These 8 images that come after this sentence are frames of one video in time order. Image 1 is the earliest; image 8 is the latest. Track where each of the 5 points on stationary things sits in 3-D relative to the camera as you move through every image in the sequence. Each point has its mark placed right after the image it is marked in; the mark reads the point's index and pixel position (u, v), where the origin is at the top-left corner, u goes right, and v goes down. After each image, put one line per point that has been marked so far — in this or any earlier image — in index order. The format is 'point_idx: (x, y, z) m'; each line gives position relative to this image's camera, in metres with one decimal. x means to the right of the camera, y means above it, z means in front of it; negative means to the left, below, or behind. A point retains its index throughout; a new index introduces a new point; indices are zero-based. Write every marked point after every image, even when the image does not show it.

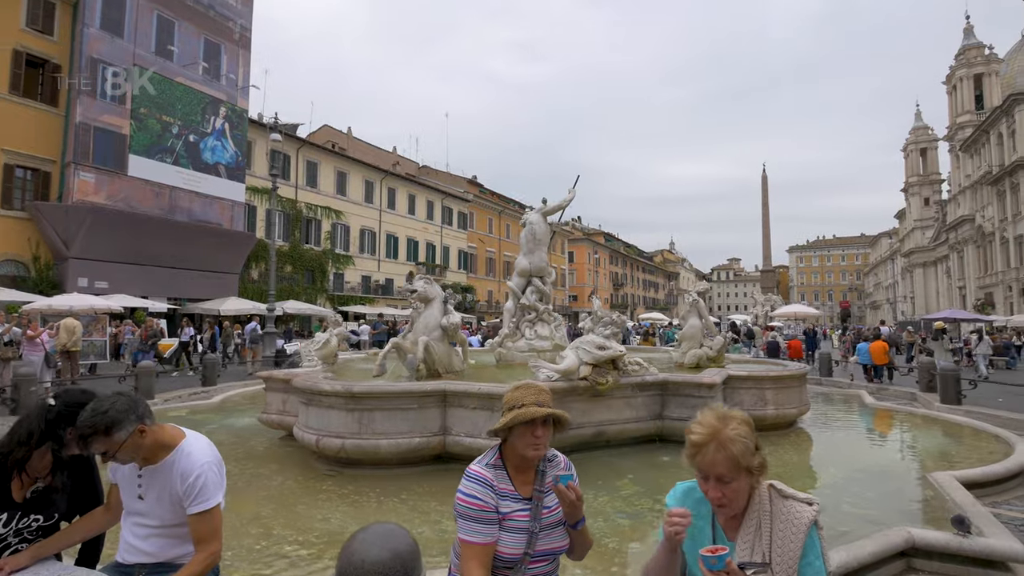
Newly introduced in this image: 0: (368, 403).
0: (-1.4, -1.2, +5.9) m
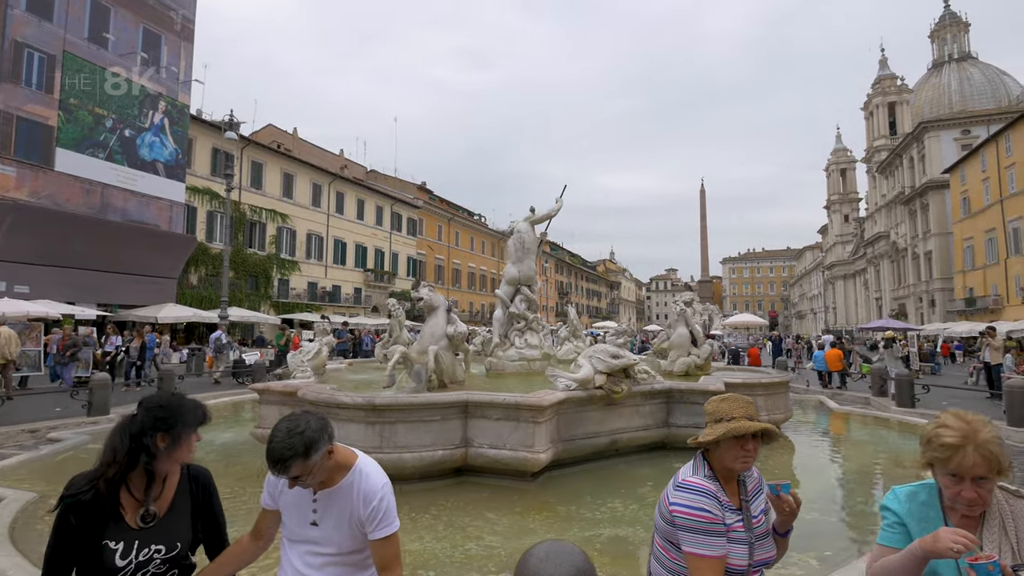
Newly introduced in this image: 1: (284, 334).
0: (-1.2, -1.2, +5.7) m
1: (-5.6, -1.1, +14.2) m
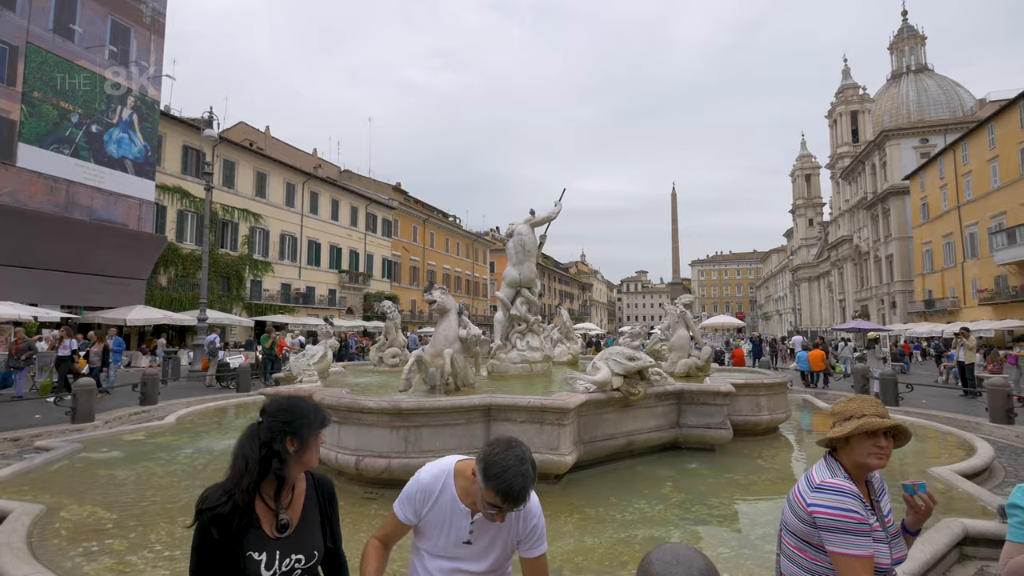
0: (-0.9, -1.3, +5.6) m
1: (-5.8, -1.2, +13.9) m
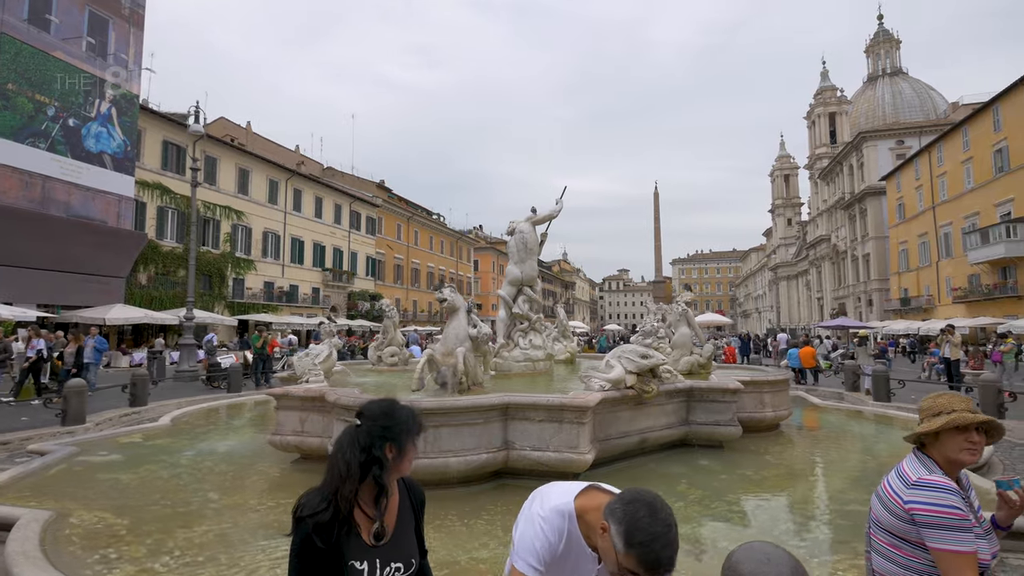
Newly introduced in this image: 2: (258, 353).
0: (-0.7, -1.2, +5.5) m
1: (-5.9, -1.1, +13.6) m
2: (-5.9, -1.5, +13.5) m
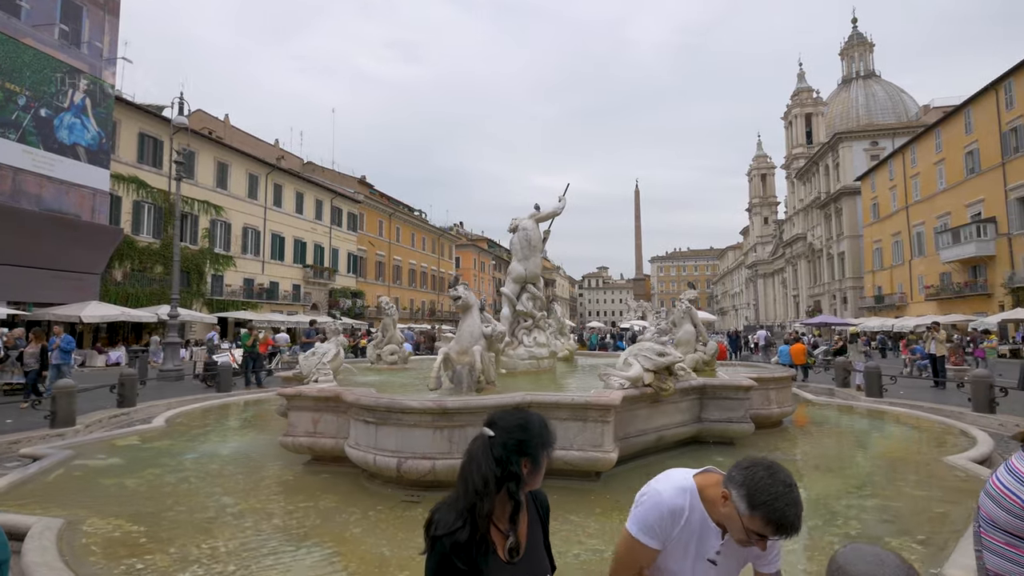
0: (-0.5, -1.2, +5.4) m
1: (-6.0, -1.1, +13.3) m
2: (-6.0, -1.4, +13.2) m
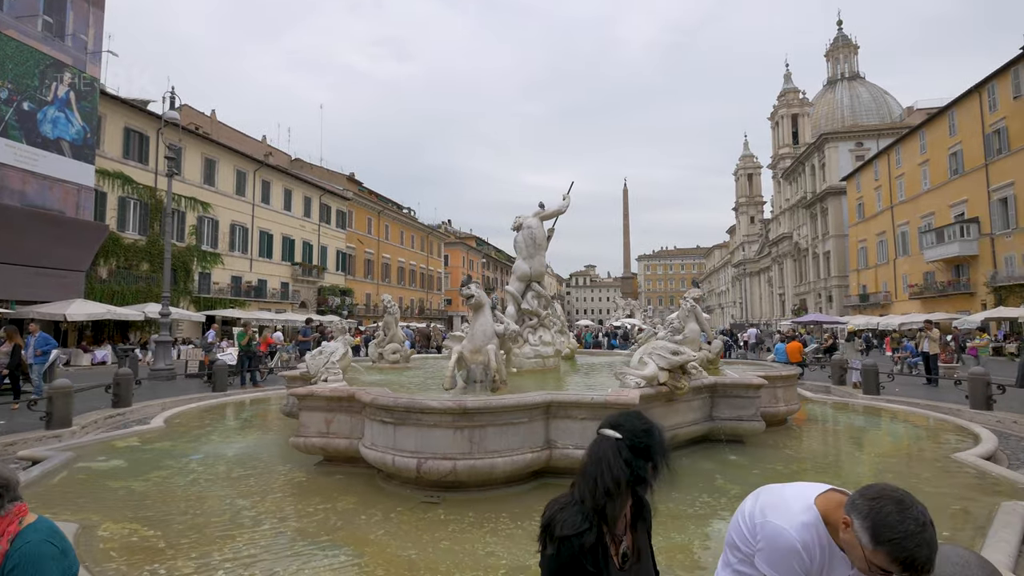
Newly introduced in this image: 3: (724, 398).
0: (-0.3, -1.2, +5.4) m
1: (-6.0, -1.0, +13.1) m
2: (-6.0, -1.4, +13.0) m
3: (+2.7, -1.4, +7.4) m
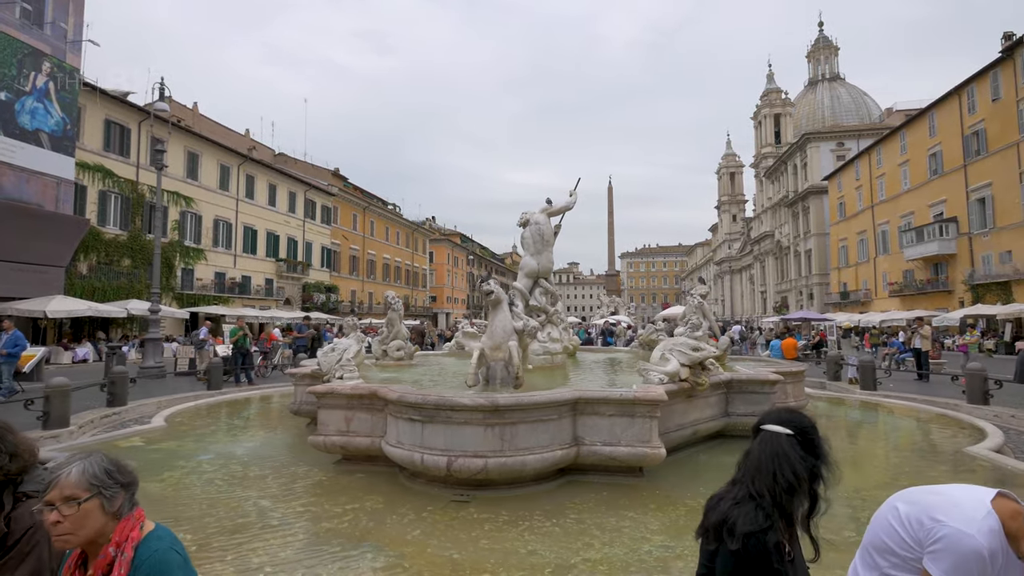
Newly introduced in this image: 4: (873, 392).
0: (0.0, -1.2, +5.3) m
1: (-6.0, -0.9, +12.8) m
2: (-6.0, -1.3, +12.8) m
3: (+2.9, -1.3, +7.4) m
4: (+7.3, -2.1, +11.9) m
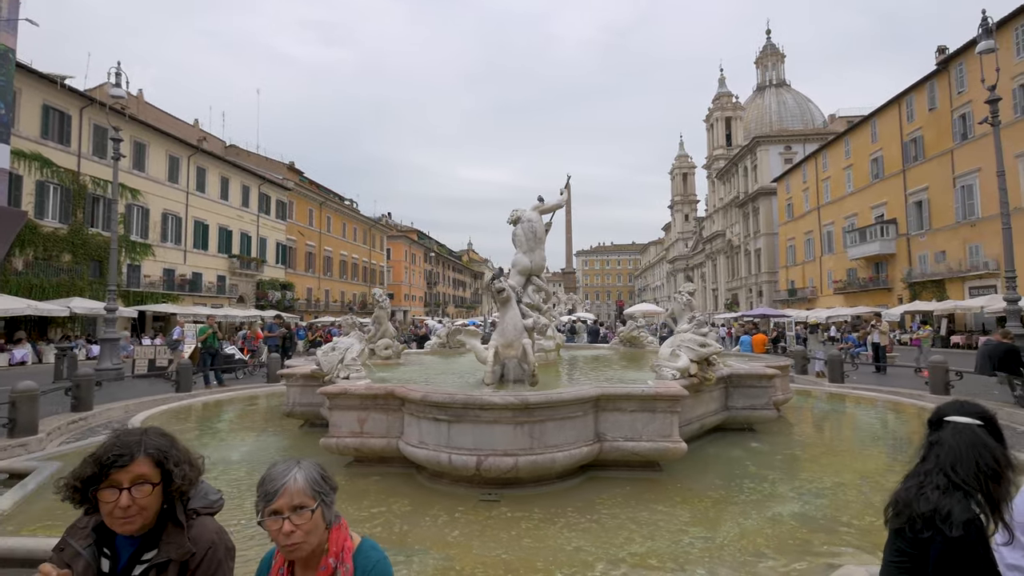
0: (+0.2, -1.1, +5.3) m
1: (-6.3, -0.9, +12.3) m
2: (-6.3, -1.2, +12.2) m
3: (+3.0, -1.3, +7.6) m
4: (+7.0, -2.1, +12.4) m
